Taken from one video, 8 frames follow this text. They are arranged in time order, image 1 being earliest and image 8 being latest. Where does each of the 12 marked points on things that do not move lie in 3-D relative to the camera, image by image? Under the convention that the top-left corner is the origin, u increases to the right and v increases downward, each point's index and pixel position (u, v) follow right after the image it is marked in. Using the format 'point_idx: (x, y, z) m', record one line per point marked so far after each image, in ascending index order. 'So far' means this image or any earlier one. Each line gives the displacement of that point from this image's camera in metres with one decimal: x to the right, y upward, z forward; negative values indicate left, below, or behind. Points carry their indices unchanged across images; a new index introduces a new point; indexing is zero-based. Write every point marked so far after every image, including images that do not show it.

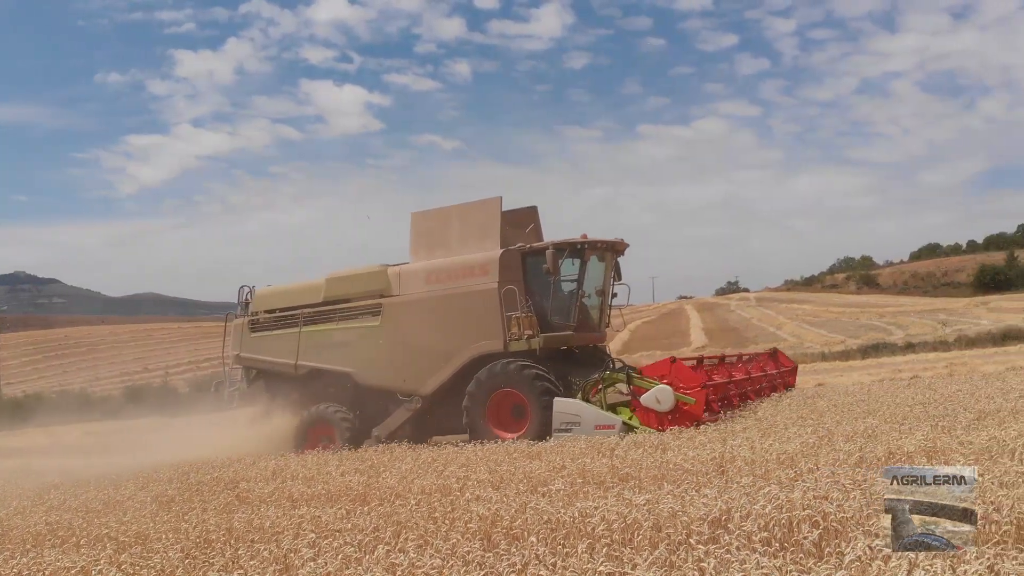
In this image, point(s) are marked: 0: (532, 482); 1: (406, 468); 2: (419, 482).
0: (+0.1, -1.3, +5.9) m
1: (-0.8, -1.5, +7.4) m
2: (-0.7, -1.4, +6.4) m
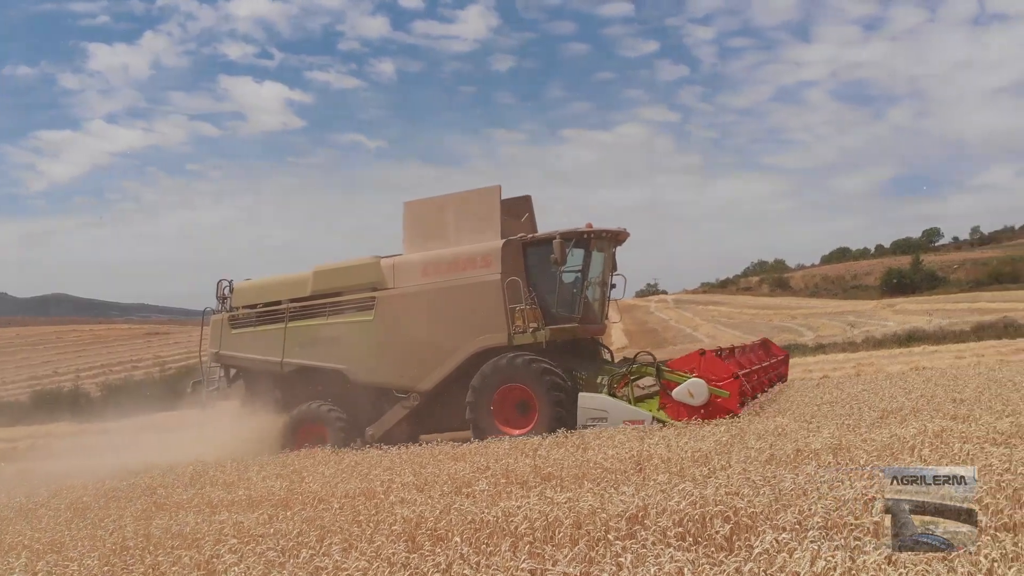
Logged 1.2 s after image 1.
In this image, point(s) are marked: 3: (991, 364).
0: (-0.4, -1.3, +5.9) m
1: (-1.5, -1.5, +7.3) m
2: (-1.2, -1.4, +6.4) m
3: (+6.9, -1.1, +13.1) m
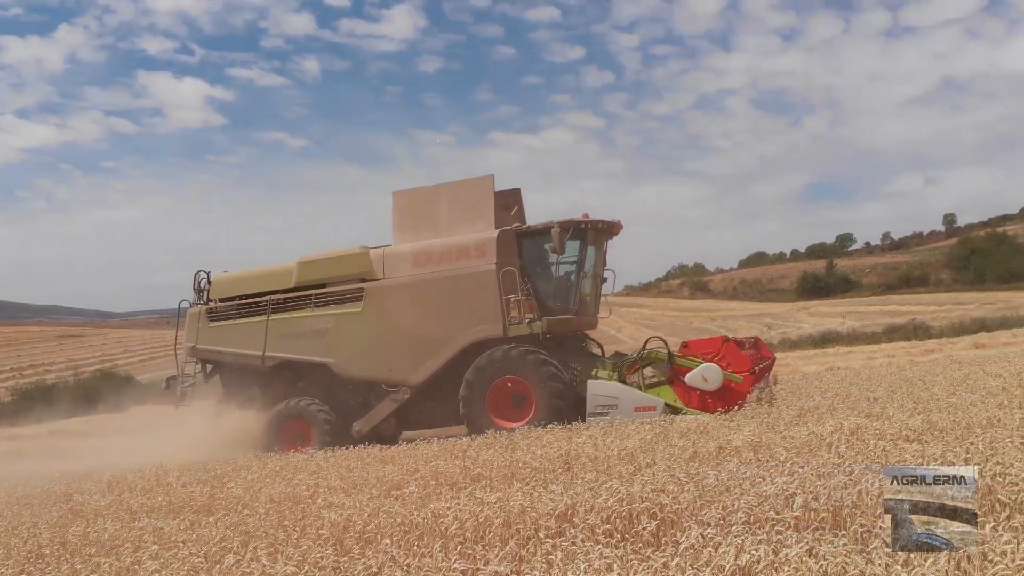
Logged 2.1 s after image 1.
0: (-0.9, -1.3, +5.9) m
1: (-2.1, -1.5, +7.2) m
2: (-1.7, -1.4, +6.3) m
3: (+5.8, -1.1, +13.6) m
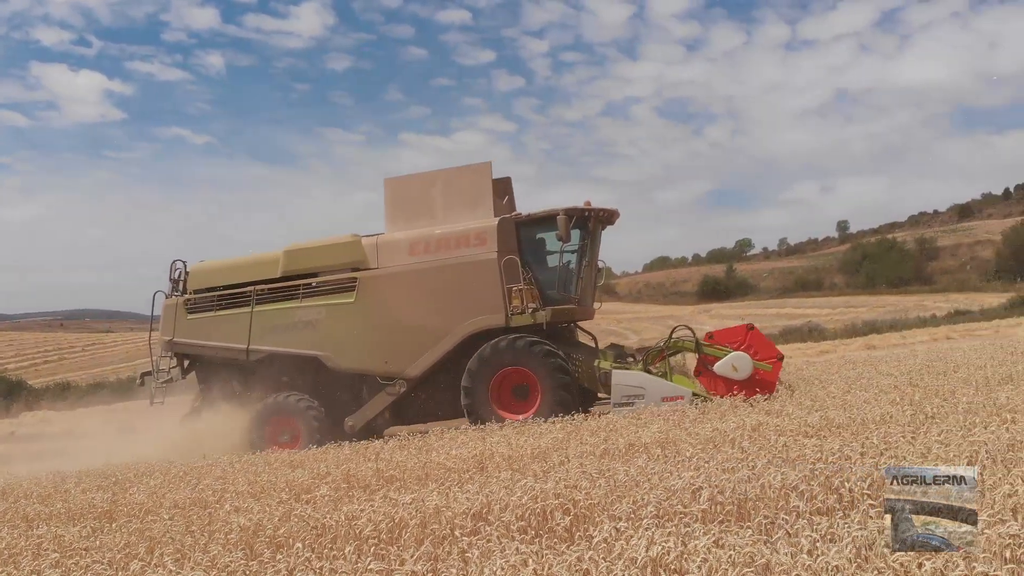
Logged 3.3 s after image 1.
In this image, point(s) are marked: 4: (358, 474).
0: (-1.5, -1.3, +5.8) m
1: (-2.8, -1.5, +6.9) m
2: (-2.3, -1.4, +6.1) m
3: (+4.4, -1.2, +14.2) m
4: (-1.1, -1.2, +6.0) m
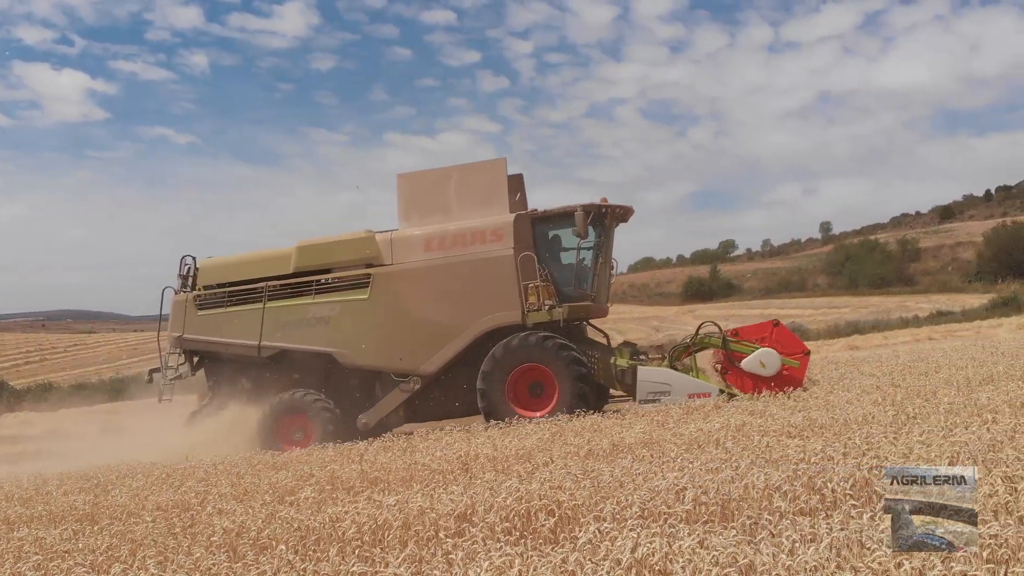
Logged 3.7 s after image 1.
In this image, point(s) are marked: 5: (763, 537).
0: (+0.2, -1.2, +6.6) m
1: (-1.1, -1.4, +7.8) m
2: (-0.7, -1.3, +6.9) m
3: (+6.0, -1.1, +15.1) m
4: (+0.6, -1.1, +6.9) m
5: (+1.0, -1.0, +3.7) m
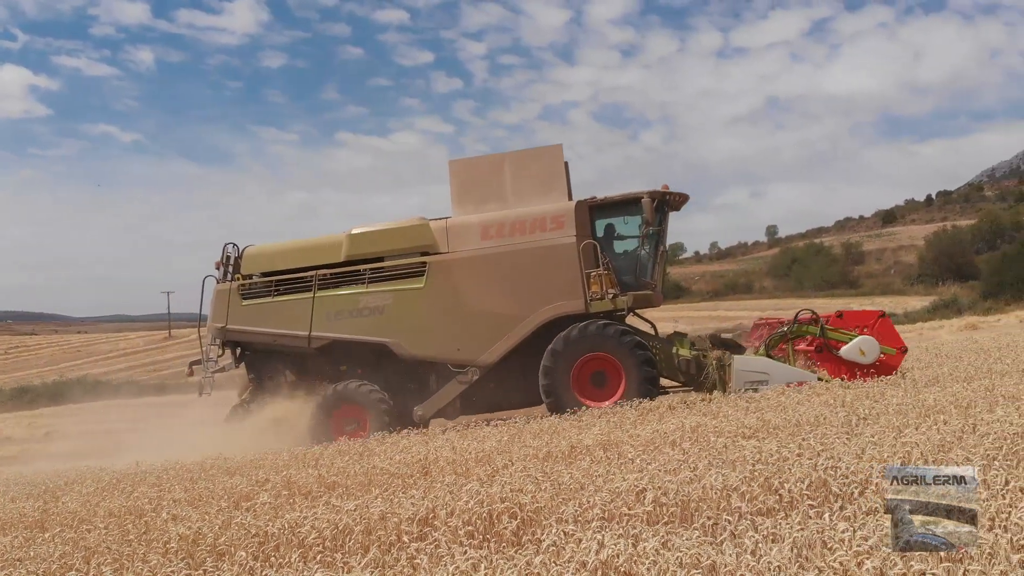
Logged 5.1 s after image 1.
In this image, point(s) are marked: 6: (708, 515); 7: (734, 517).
0: (0.0, -1.2, +6.7) m
1: (-1.4, -1.4, +7.8) m
2: (-0.9, -1.3, +6.9) m
3: (+5.3, -1.2, +15.4) m
4: (+0.3, -1.2, +7.0) m
5: (+0.9, -1.0, +3.8) m
6: (+0.9, -1.0, +4.1) m
7: (+1.0, -1.0, +4.1) m
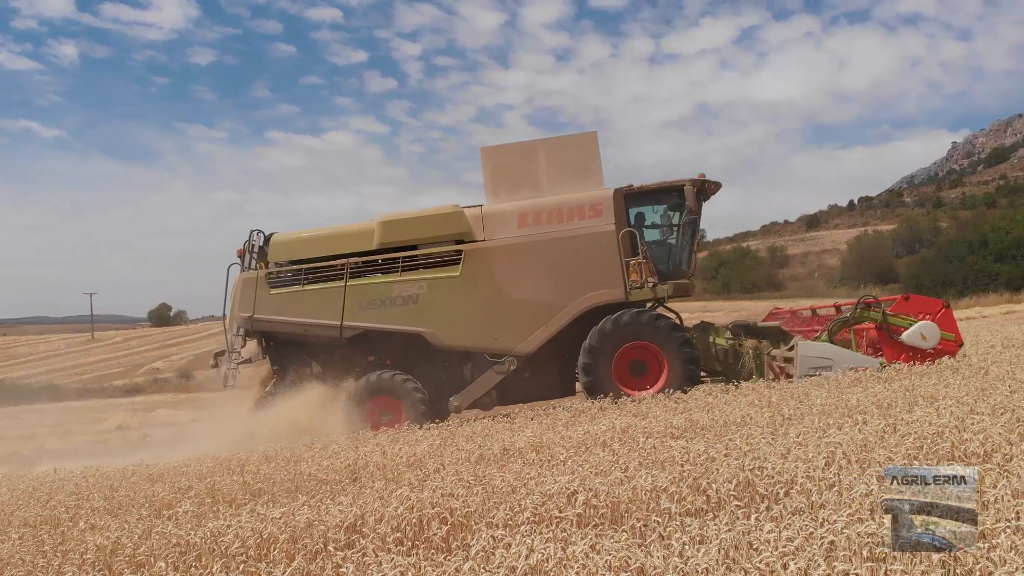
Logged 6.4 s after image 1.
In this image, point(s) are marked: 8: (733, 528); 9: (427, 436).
0: (-0.6, -1.2, +6.6) m
1: (-2.0, -1.4, +7.6) m
2: (-1.5, -1.3, +6.8) m
3: (+4.2, -1.2, +15.7) m
4: (-0.2, -1.2, +6.9) m
5: (+0.6, -1.0, +3.8) m
6: (+0.6, -1.0, +4.1) m
7: (+0.7, -1.0, +4.1) m
8: (+0.9, -0.9, +3.6) m
9: (-0.7, -1.2, +7.5) m
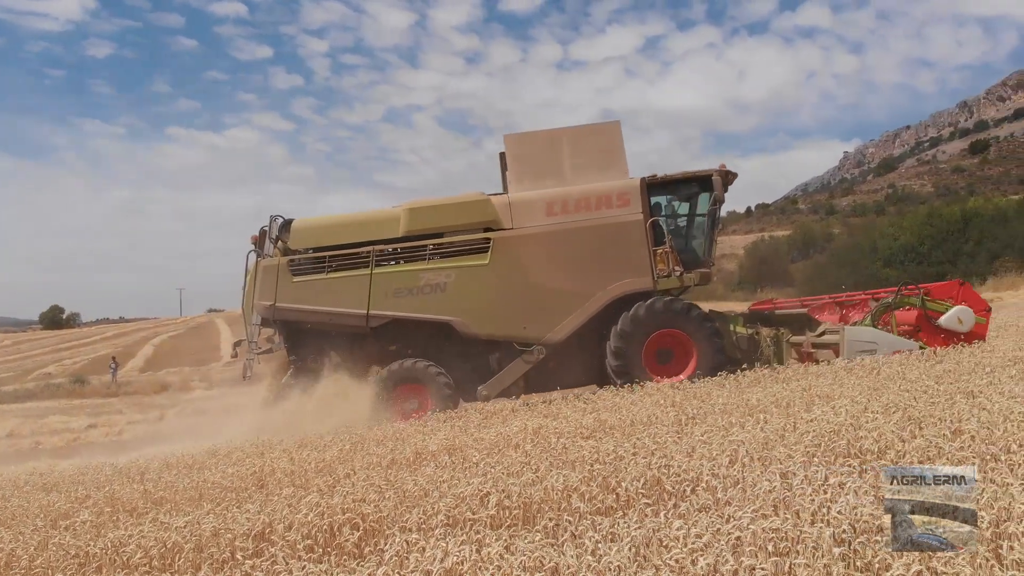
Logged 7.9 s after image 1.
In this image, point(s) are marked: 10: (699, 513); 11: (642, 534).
0: (-1.2, -1.2, +6.5) m
1: (-2.7, -1.4, +7.4) m
2: (-2.1, -1.4, +6.6) m
3: (+2.6, -1.3, +16.0) m
4: (-0.9, -1.2, +6.9) m
5: (+0.2, -1.1, +3.8) m
6: (+0.2, -1.0, +4.1) m
7: (+0.3, -1.0, +4.1) m
8: (+0.5, -1.0, +3.7) m
9: (-1.4, -1.3, +7.4) m
10: (+0.8, -1.0, +3.9) m
11: (+0.5, -1.0, +3.5) m
